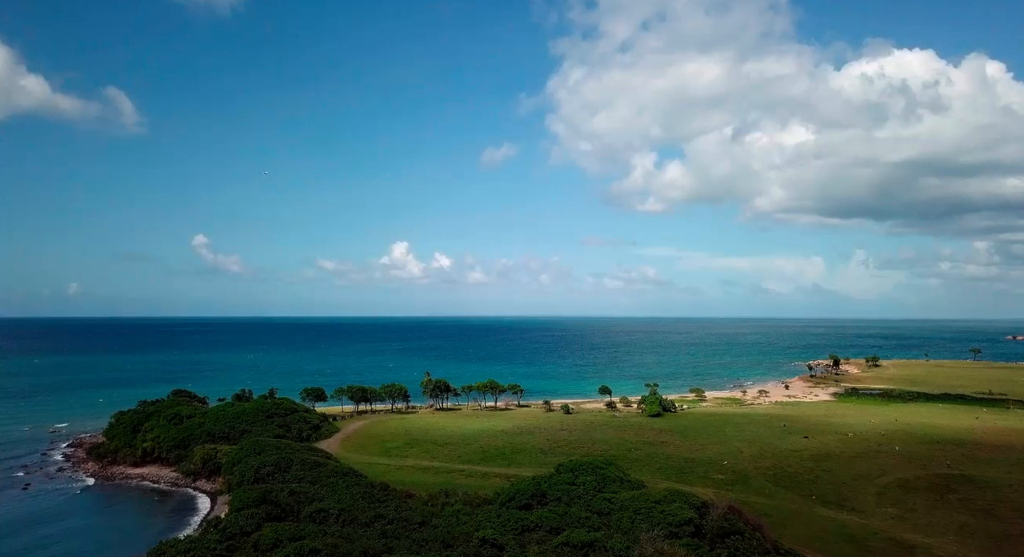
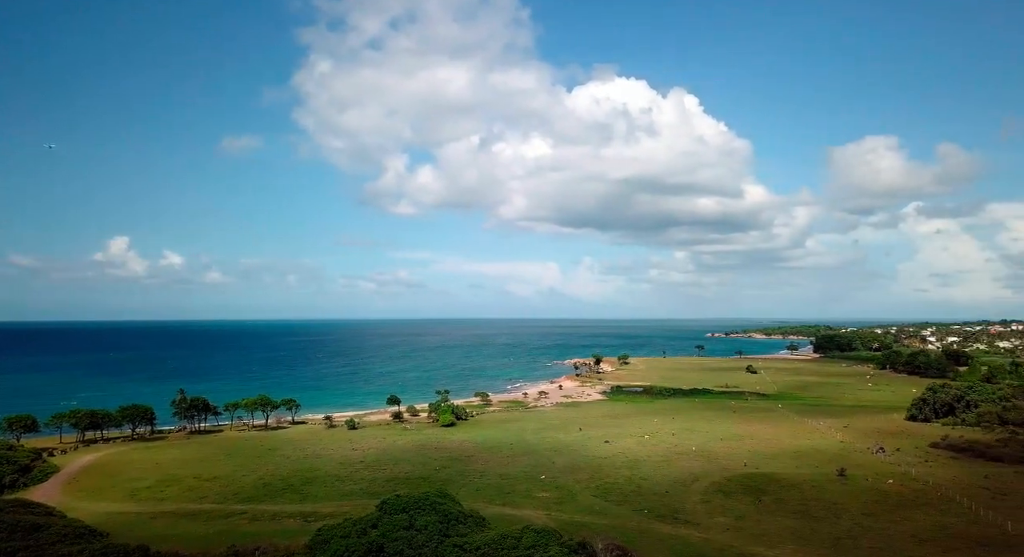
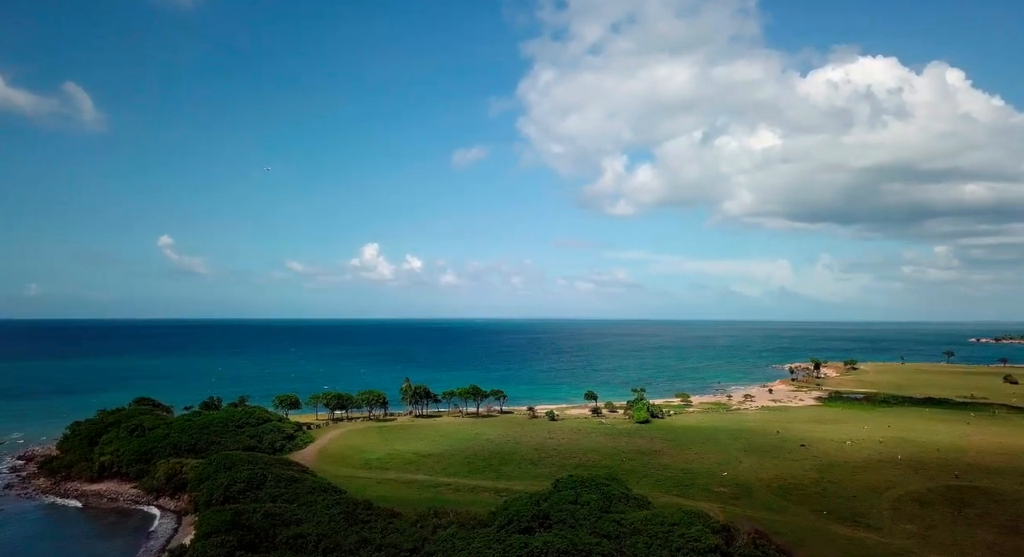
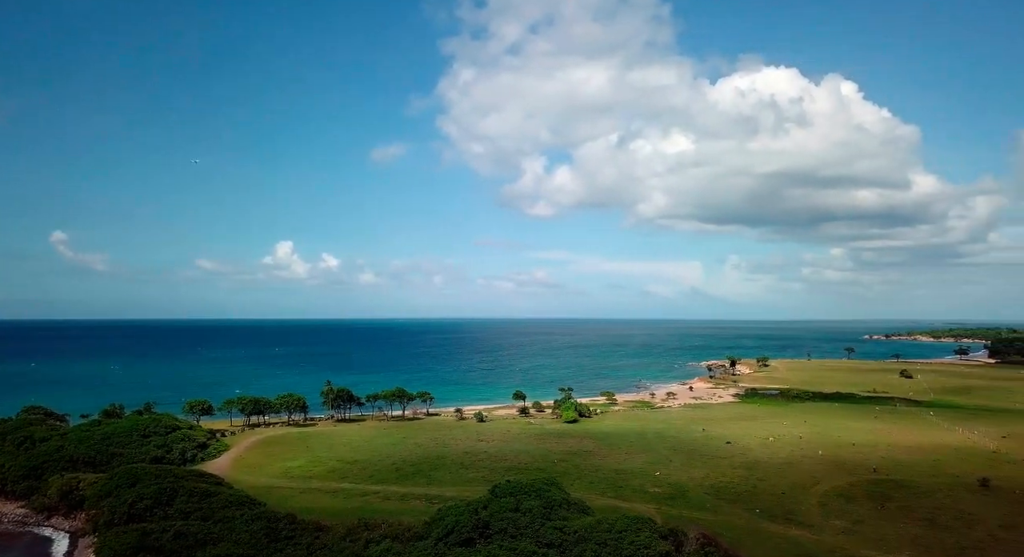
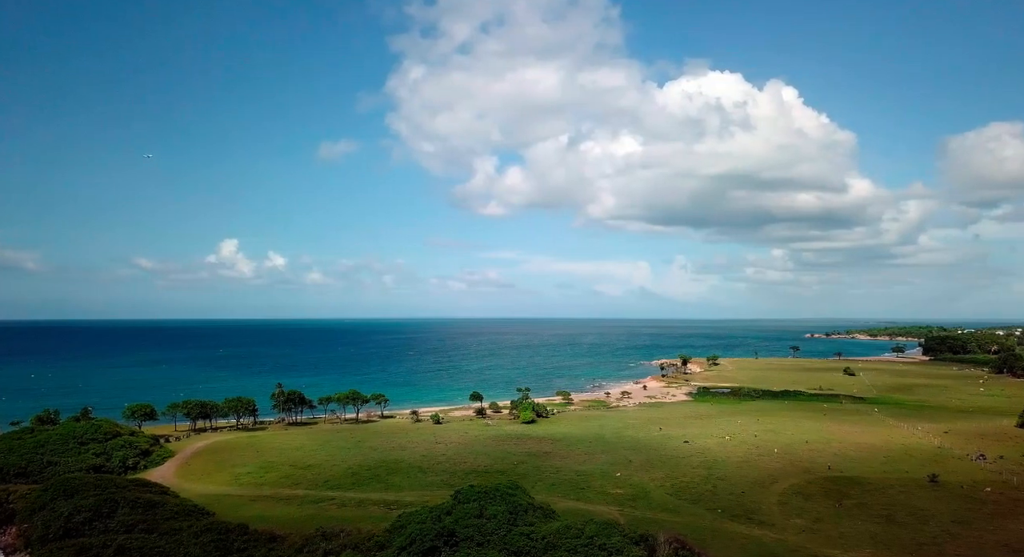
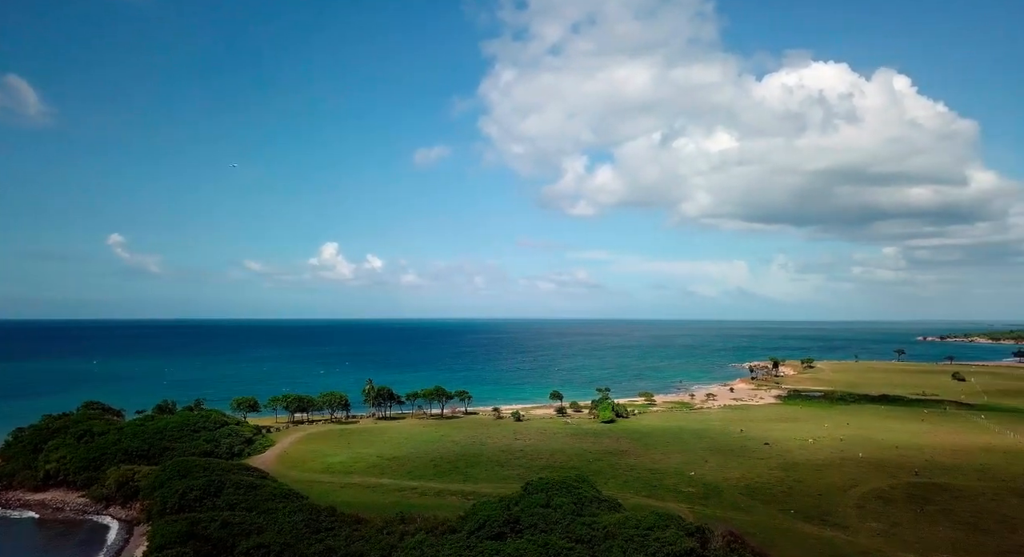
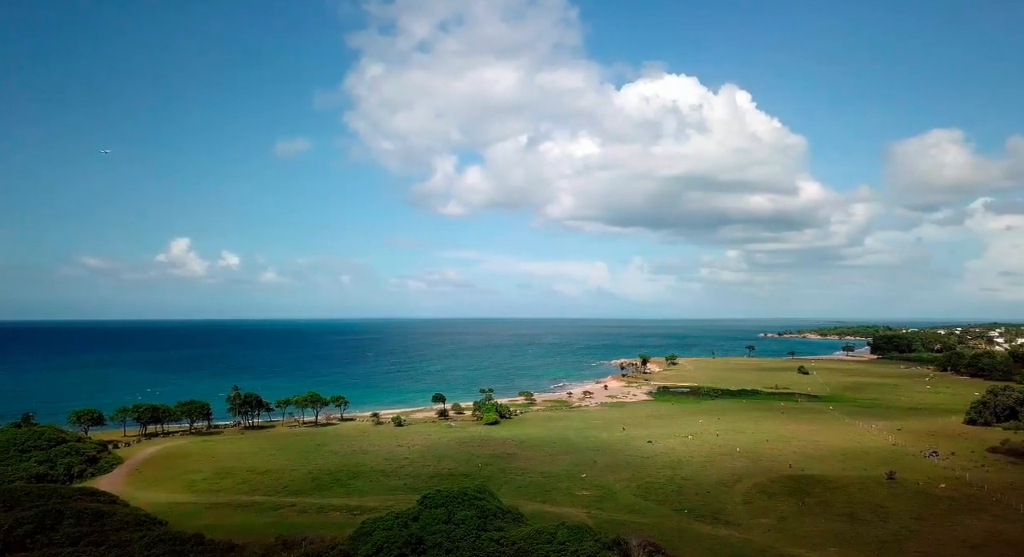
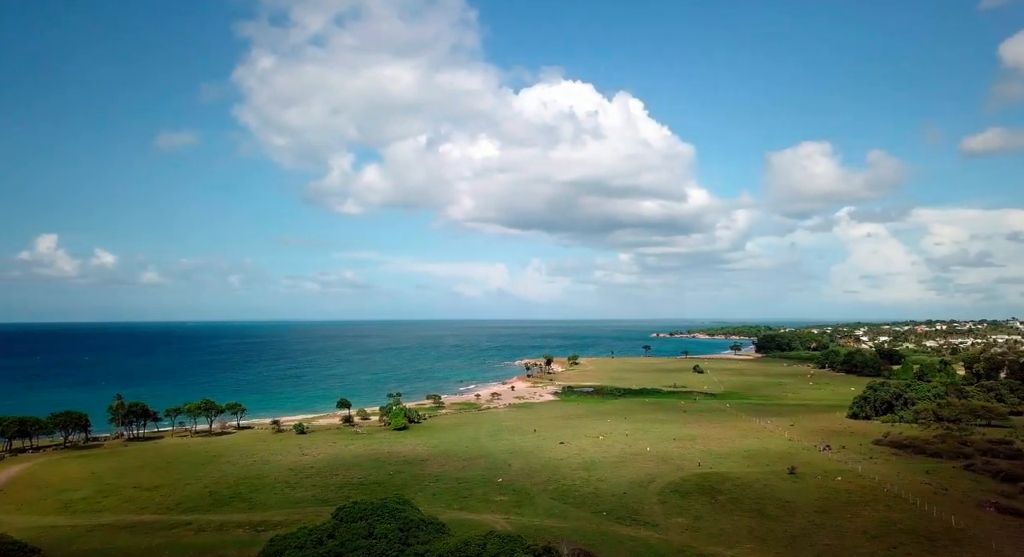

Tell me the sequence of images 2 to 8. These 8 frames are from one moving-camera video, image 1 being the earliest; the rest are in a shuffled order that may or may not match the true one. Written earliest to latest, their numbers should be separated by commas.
3, 6, 4, 5, 7, 2, 8
